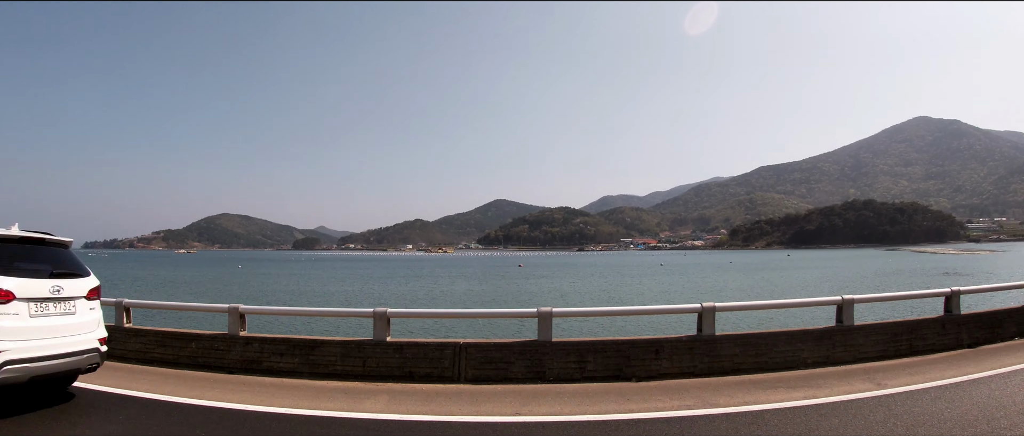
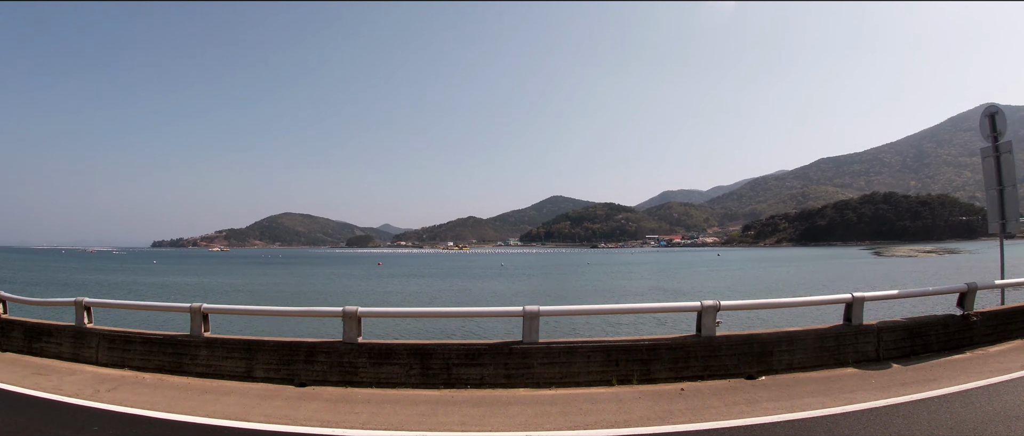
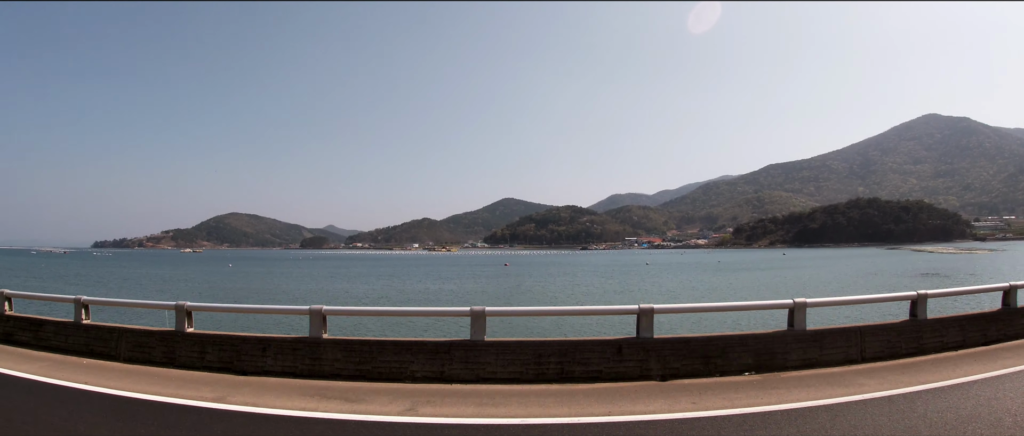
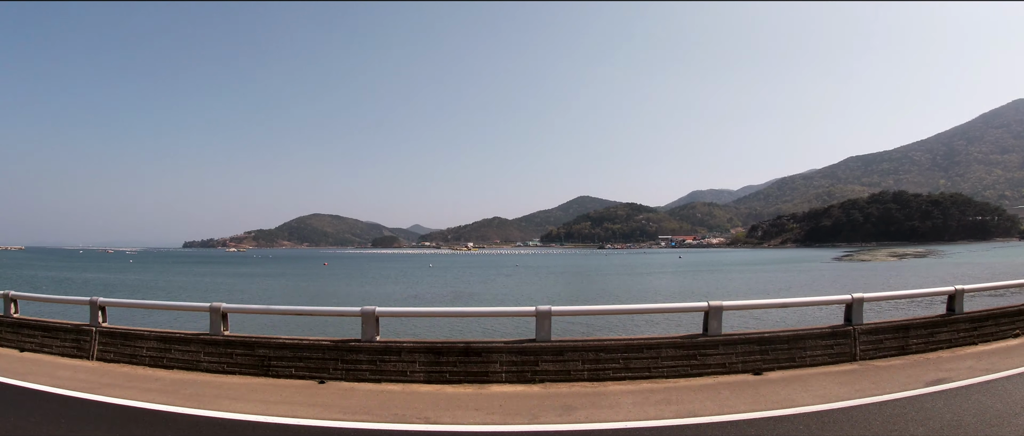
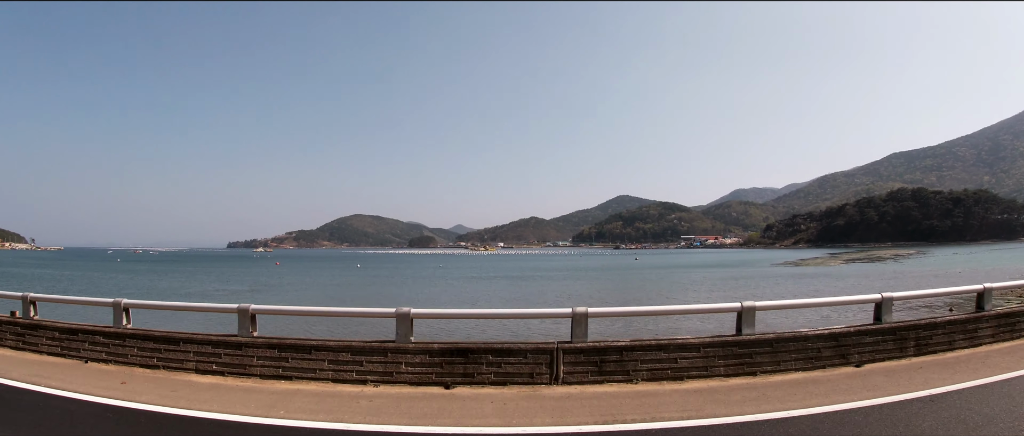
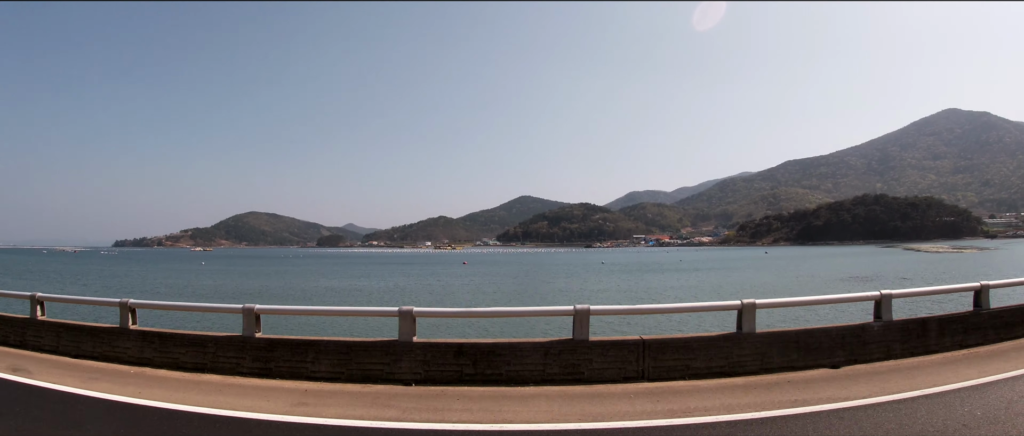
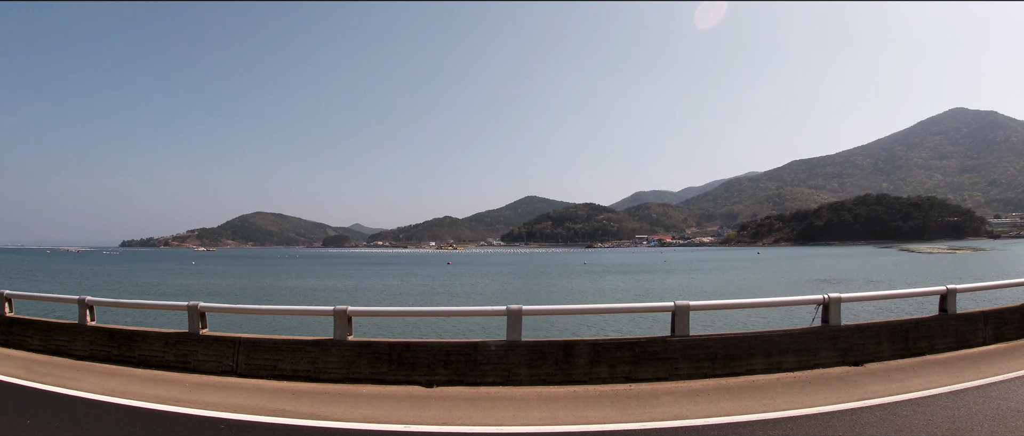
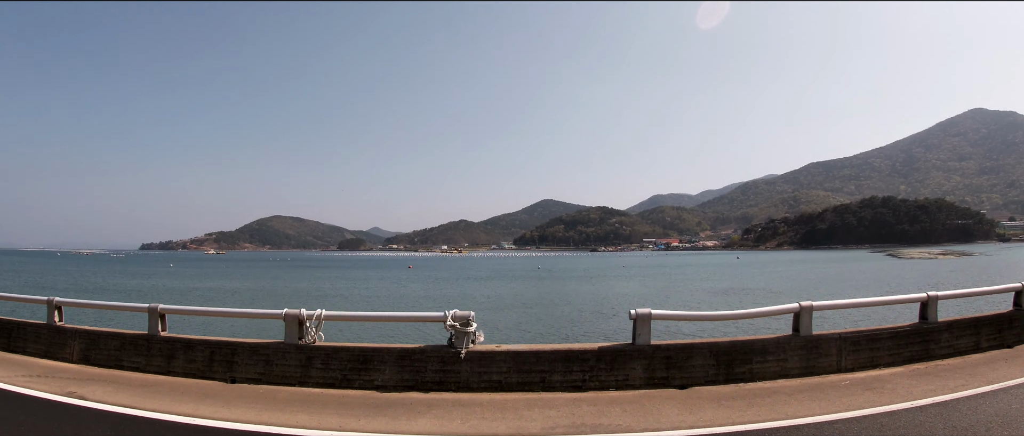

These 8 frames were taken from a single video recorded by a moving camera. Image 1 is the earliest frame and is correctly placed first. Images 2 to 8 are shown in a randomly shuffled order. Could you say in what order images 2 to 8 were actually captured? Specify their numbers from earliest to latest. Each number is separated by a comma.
3, 6, 7, 8, 2, 4, 5
